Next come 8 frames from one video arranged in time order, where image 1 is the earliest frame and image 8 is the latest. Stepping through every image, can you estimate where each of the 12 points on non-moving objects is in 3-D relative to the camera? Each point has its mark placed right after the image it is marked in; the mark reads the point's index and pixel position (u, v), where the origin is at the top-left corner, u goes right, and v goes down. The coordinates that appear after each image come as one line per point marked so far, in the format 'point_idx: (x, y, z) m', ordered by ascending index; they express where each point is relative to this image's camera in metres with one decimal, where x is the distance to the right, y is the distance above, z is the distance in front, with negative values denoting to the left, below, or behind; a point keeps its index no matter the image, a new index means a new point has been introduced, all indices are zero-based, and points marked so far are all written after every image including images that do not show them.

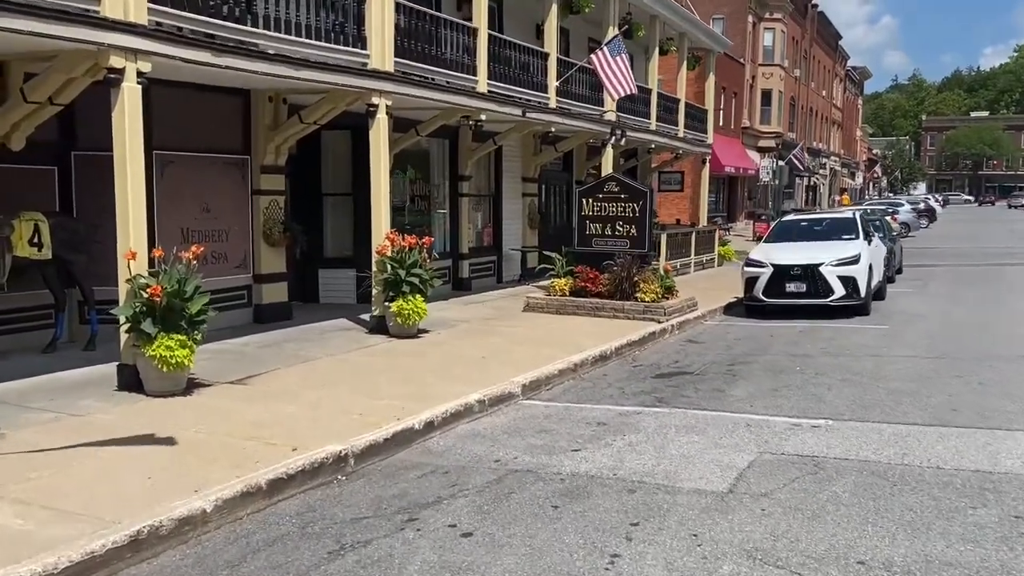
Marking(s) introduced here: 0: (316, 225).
0: (-3.0, +1.0, +13.1) m
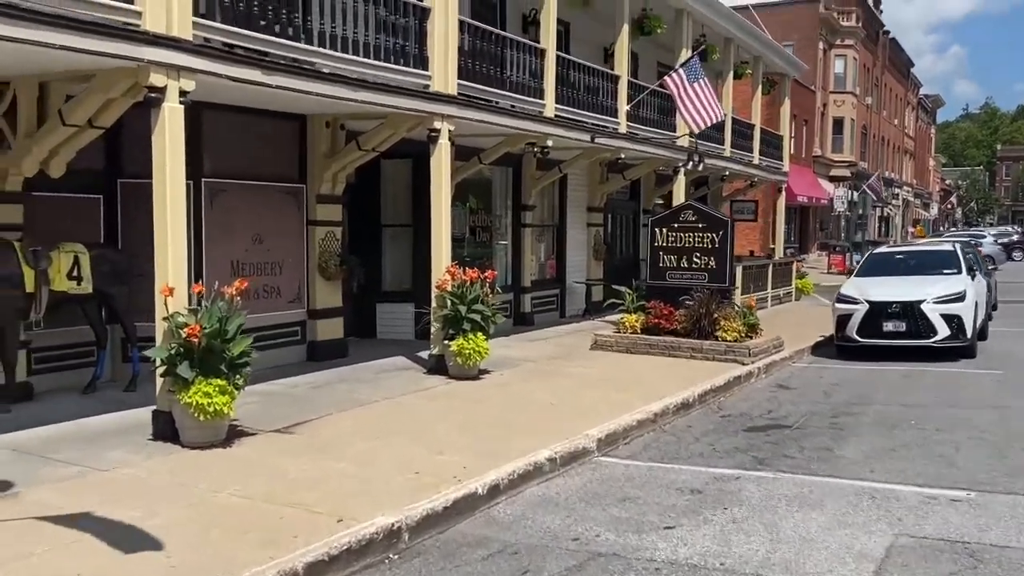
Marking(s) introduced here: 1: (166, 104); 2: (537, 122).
0: (-2.0, +0.5, +12.4) m
1: (-2.7, +1.4, +6.8) m
2: (+0.3, +2.3, +11.7) m
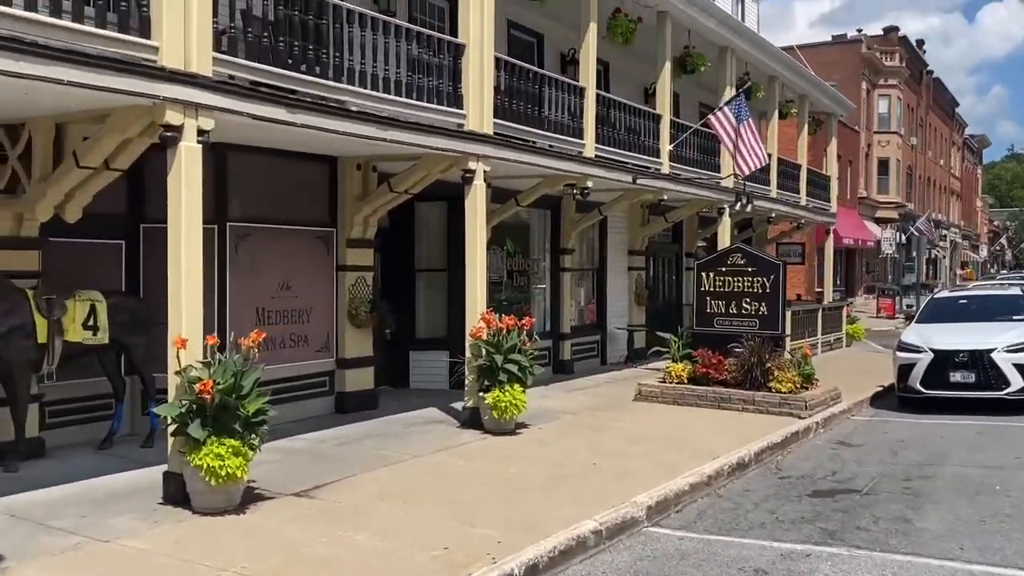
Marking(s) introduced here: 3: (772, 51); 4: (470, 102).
0: (-1.5, -0.2, +11.9) m
1: (-2.4, +1.1, +6.4) m
2: (+0.8, +1.6, +11.2) m
3: (+5.1, +4.6, +16.8) m
4: (-0.5, +2.1, +9.4) m
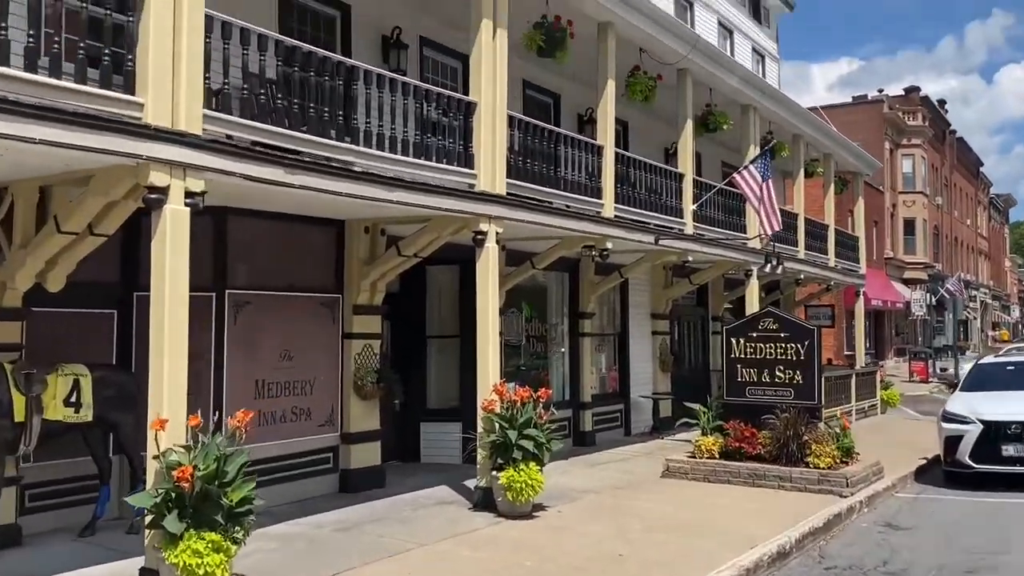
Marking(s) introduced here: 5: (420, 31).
0: (-1.2, -1.1, +11.3) m
1: (-2.4, +0.6, +5.9) m
2: (+1.0, +0.8, +10.7) m
3: (+5.4, +3.4, +16.3) m
4: (-0.3, +1.3, +9.0) m
5: (-1.1, +3.2, +10.6) m
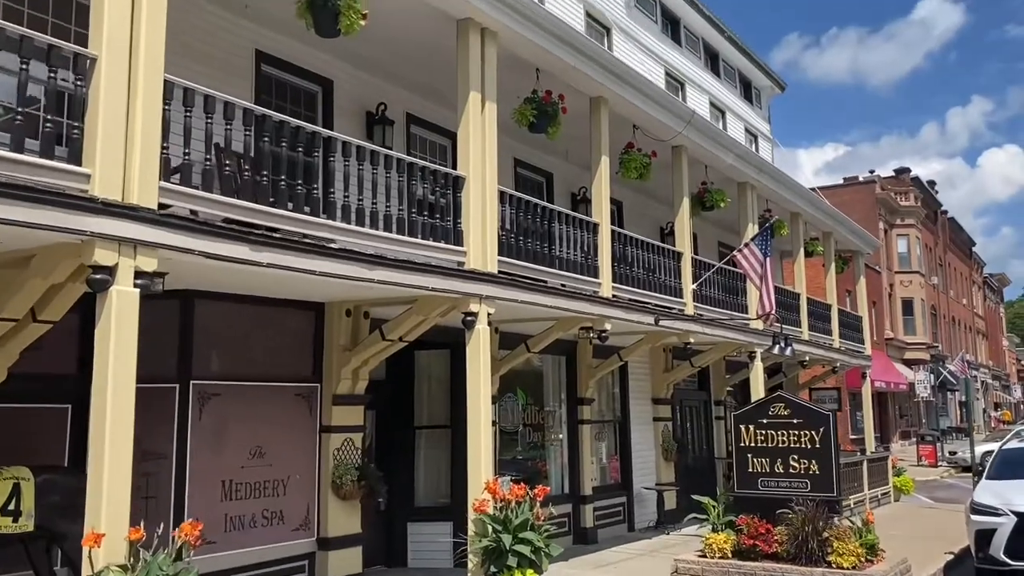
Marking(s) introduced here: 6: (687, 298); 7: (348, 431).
0: (-1.3, -2.2, +10.5) m
1: (-2.4, 0.0, +5.2) m
2: (+0.9, -0.2, +10.0) m
3: (+5.2, +1.9, +16.0) m
4: (-0.4, +0.5, +8.4) m
5: (-1.3, +2.1, +10.2) m
6: (+2.6, -0.2, +12.6) m
7: (-1.7, -1.5, +9.0) m
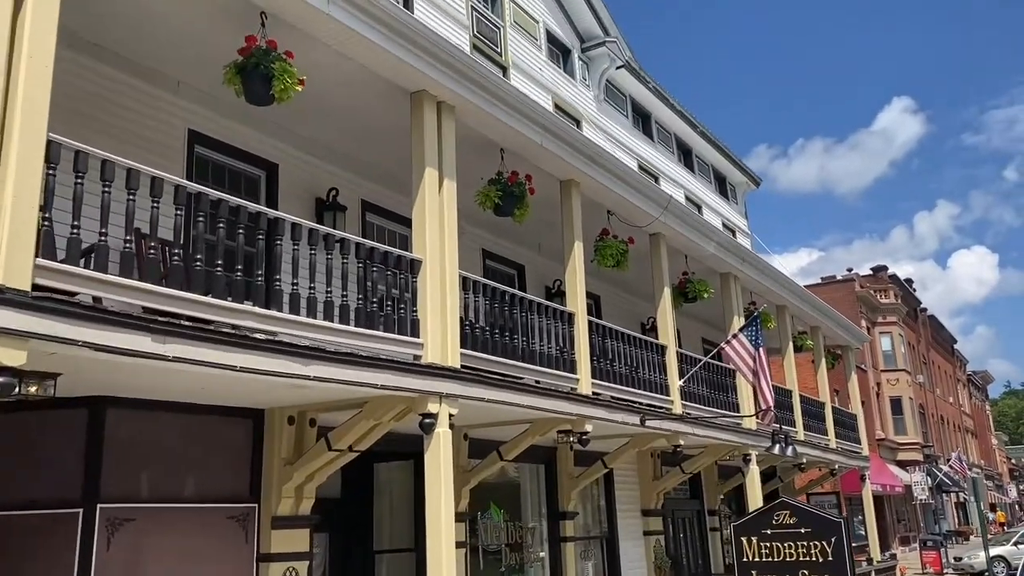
0: (-1.6, -3.3, +9.2) m
1: (-2.7, -0.5, +4.2) m
2: (+0.6, -1.2, +9.0) m
3: (+4.7, +0.2, +15.2) m
4: (-0.7, -0.4, +7.4) m
5: (-1.7, +1.0, +9.4) m
6: (+2.2, -1.5, +11.6) m
7: (-2.0, -2.4, +7.8) m
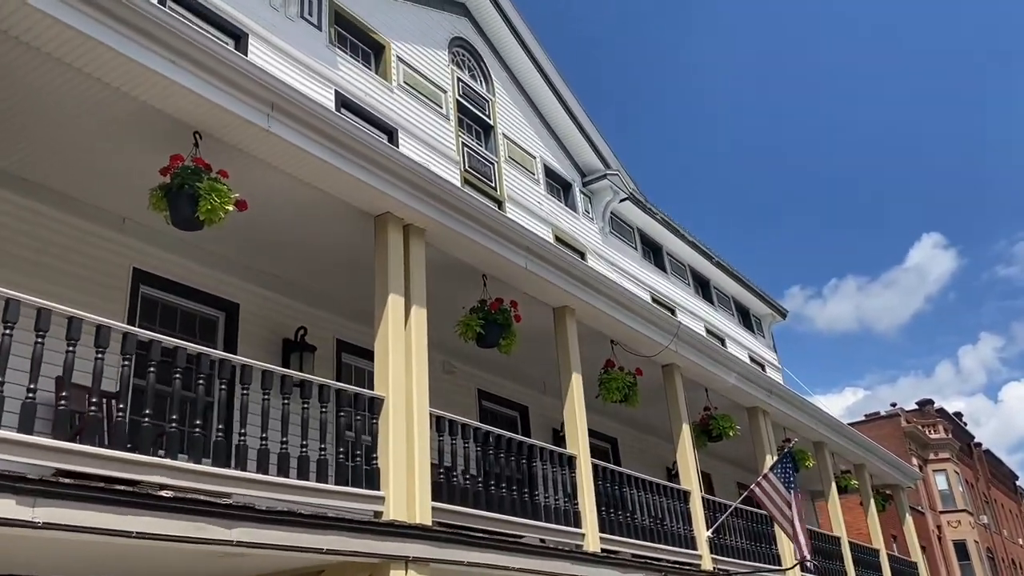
0: (-1.5, -4.7, +7.6) m
1: (-2.9, -1.1, +3.3) m
2: (+0.6, -2.5, +7.8) m
3: (+4.9, -2.0, +14.0) m
4: (-0.9, -1.4, +6.4) m
5: (-1.8, -0.5, +8.6) m
6: (+2.2, -3.1, +10.2) m
7: (-2.0, -3.6, +6.4) m
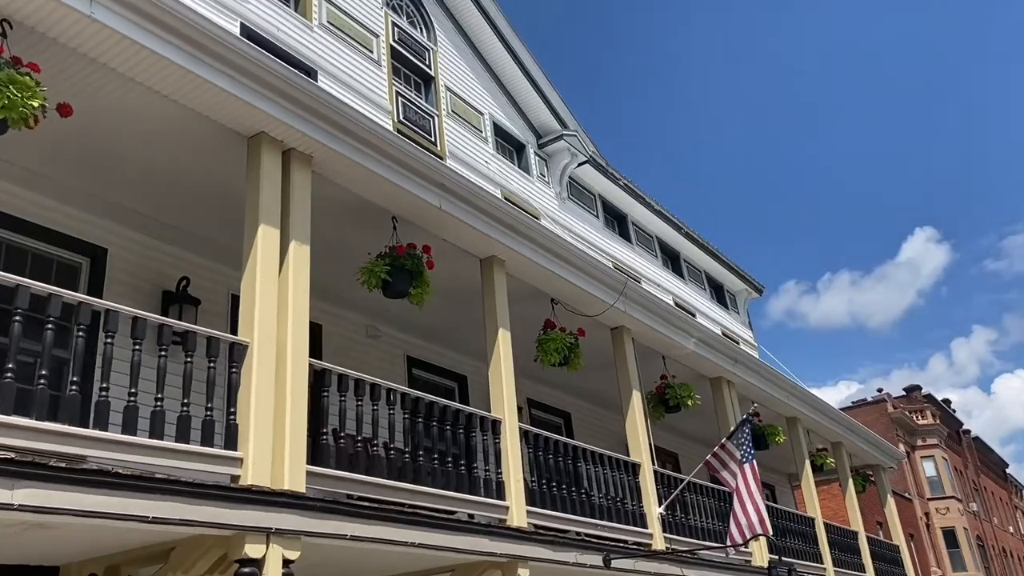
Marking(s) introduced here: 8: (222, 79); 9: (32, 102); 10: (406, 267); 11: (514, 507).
0: (-2.2, -4.2, +6.7) m
1: (-3.6, -0.6, +2.3) m
2: (-0.1, -2.0, +6.8) m
3: (+4.1, -1.4, +13.1) m
4: (-1.6, -1.0, +5.4) m
5: (-2.5, 0.0, +7.7) m
6: (+1.5, -2.6, +9.3) m
7: (-2.7, -3.1, +5.4) m
8: (-1.8, +1.3, +5.6) m
9: (-2.5, +1.0, +4.5) m
10: (-0.9, +0.2, +6.9) m
11: (0.0, -1.9, +7.3) m
